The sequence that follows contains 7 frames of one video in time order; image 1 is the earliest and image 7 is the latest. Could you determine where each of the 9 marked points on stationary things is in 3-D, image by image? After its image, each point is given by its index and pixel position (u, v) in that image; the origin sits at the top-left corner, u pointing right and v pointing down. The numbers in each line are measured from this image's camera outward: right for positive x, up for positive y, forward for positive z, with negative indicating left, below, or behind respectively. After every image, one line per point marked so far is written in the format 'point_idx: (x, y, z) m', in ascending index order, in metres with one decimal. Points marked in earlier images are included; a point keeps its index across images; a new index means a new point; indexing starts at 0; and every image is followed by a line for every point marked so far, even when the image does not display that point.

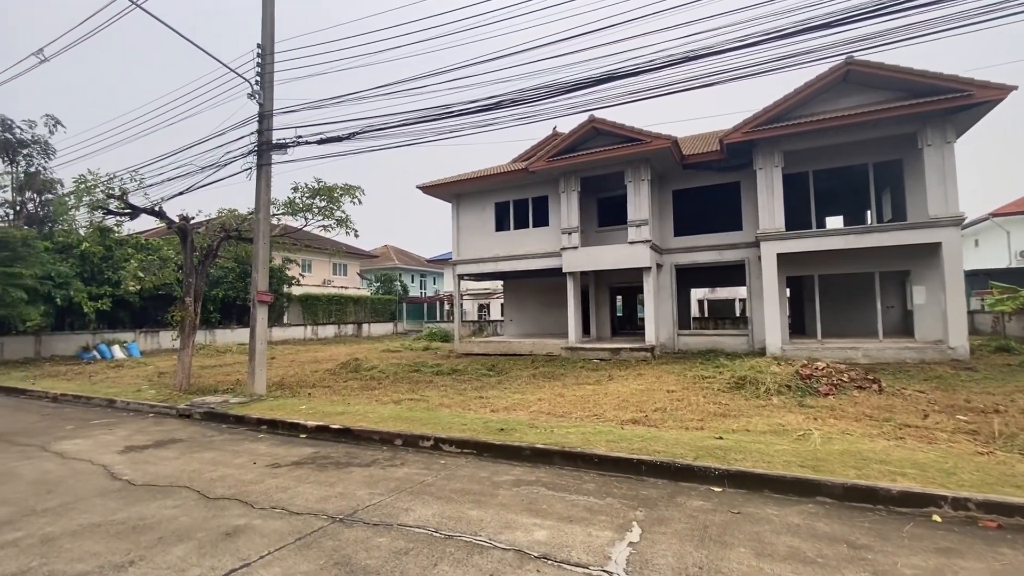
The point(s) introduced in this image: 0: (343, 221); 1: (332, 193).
0: (-4.0, +1.6, +11.6) m
1: (-3.9, +2.1, +10.7) m
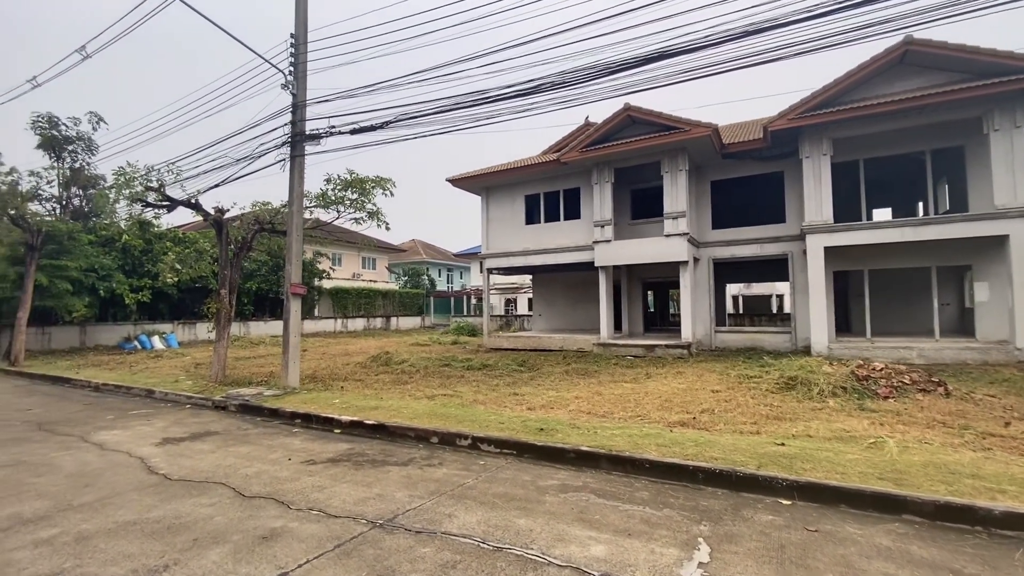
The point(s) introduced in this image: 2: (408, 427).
0: (-3.3, +1.8, +11.5) m
1: (-3.2, +2.2, +10.6) m
2: (-1.2, -1.6, +5.6) m
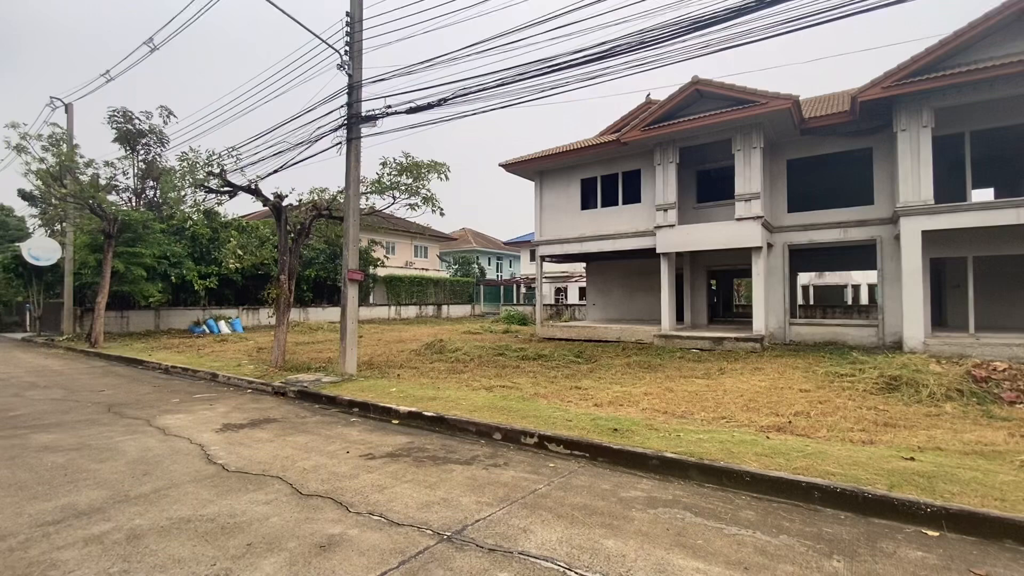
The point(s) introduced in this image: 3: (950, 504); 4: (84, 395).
0: (-1.9, +2.1, +11.2) m
1: (-1.9, +2.5, +10.3) m
2: (-0.5, -1.4, +5.2) m
3: (+2.8, -1.4, +3.1) m
4: (-6.4, -1.6, +7.2) m
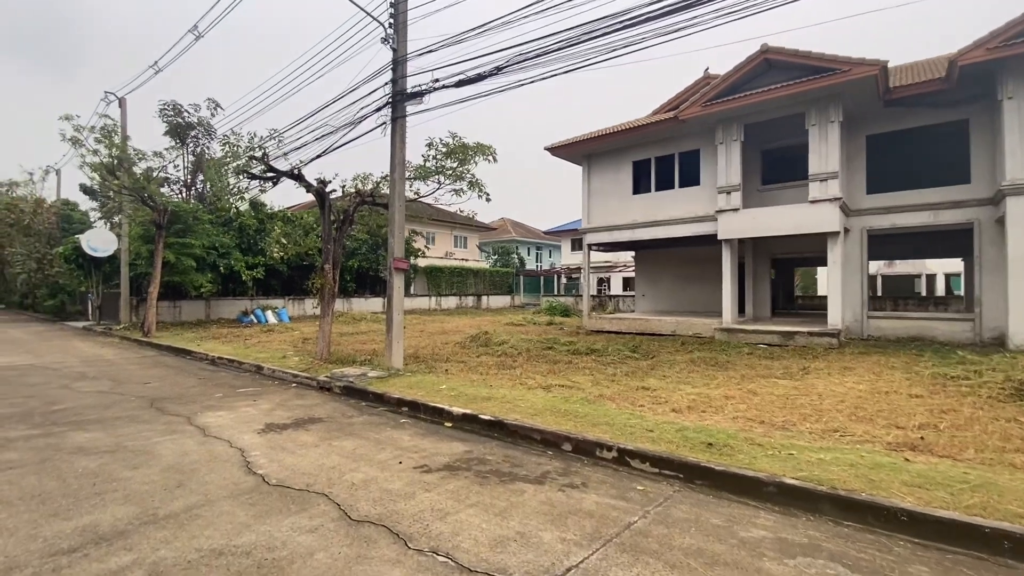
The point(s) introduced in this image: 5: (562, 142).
0: (-0.8, +2.3, +10.6) m
1: (-0.9, +2.7, +9.7) m
2: (+0.2, -1.3, +4.6) m
3: (+3.3, -1.3, +2.2) m
4: (-5.5, -1.4, +7.0) m
5: (+1.6, +4.8, +15.8) m
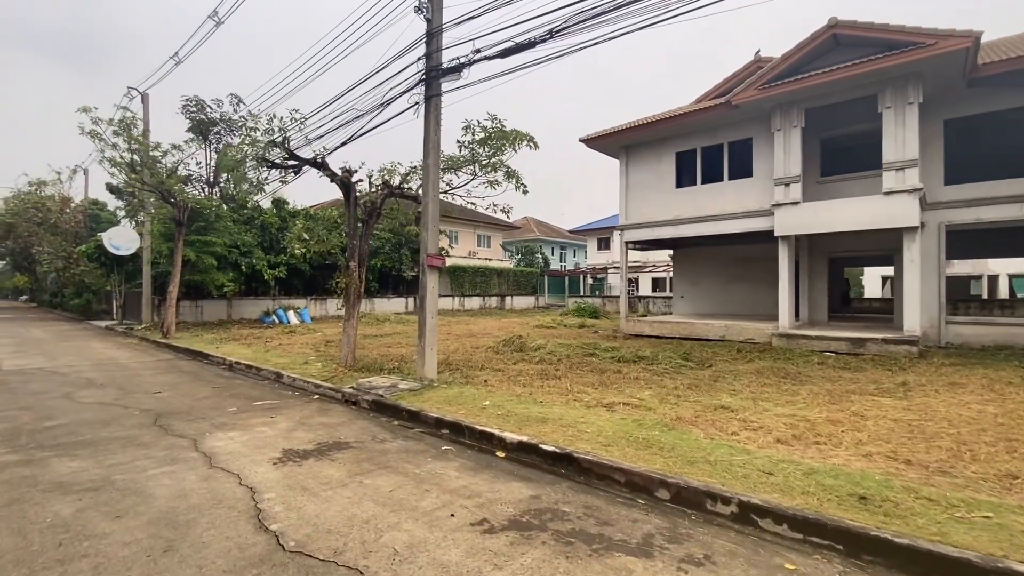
0: (0.0, +2.3, +9.7) m
1: (-0.1, +2.7, +8.8) m
2: (+0.8, -1.3, +3.6) m
3: (+3.7, -1.3, +1.2) m
4: (-4.9, -1.4, +6.3) m
5: (+2.7, +4.7, +14.8) m
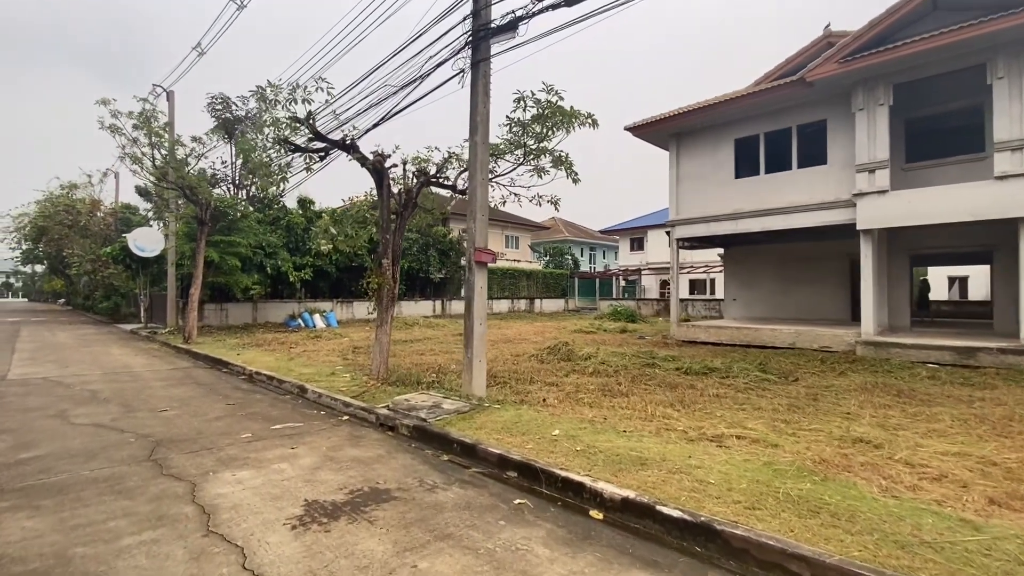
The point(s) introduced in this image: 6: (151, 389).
0: (+0.9, +2.3, +8.5) m
1: (+0.7, +2.7, +7.6) m
2: (+1.4, -1.3, +2.4) m
3: (+4.2, -1.3, -0.2) m
4: (-4.1, -1.4, +5.4) m
5: (+3.8, +4.7, +13.5) m
6: (-5.3, -1.5, +7.1) m
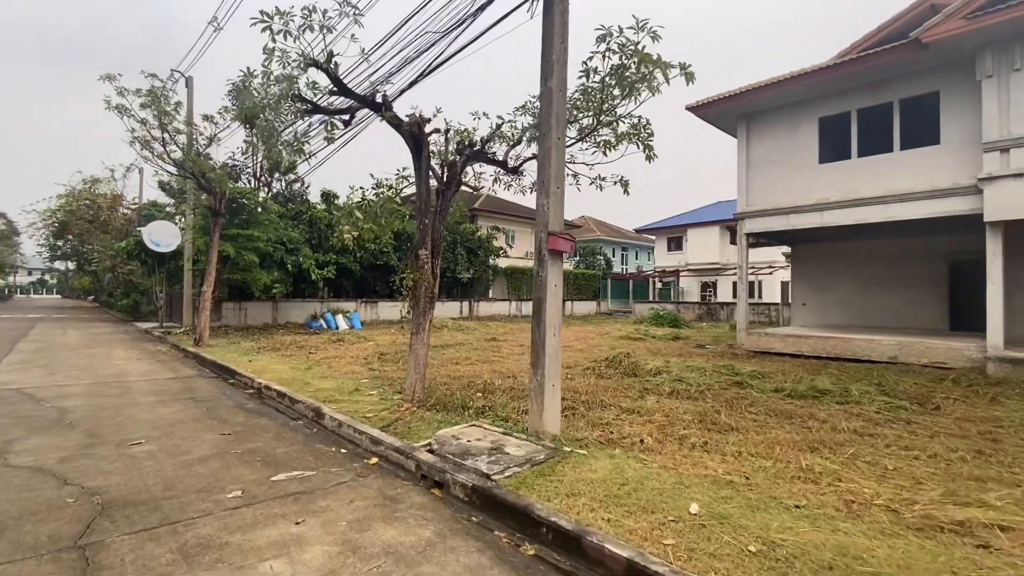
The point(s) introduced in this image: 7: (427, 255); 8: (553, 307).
0: (+1.8, +2.3, +7.0) m
1: (+1.6, +2.7, +6.1) m
2: (+2.0, -1.3, +0.9) m
3: (+4.7, -1.3, -1.9) m
4: (-3.4, -1.4, +4.0) m
5: (+4.9, +4.6, +11.8) m
6: (-4.5, -1.4, +5.8) m
7: (-1.2, +0.4, +6.5) m
8: (+0.4, -0.2, +4.4) m
